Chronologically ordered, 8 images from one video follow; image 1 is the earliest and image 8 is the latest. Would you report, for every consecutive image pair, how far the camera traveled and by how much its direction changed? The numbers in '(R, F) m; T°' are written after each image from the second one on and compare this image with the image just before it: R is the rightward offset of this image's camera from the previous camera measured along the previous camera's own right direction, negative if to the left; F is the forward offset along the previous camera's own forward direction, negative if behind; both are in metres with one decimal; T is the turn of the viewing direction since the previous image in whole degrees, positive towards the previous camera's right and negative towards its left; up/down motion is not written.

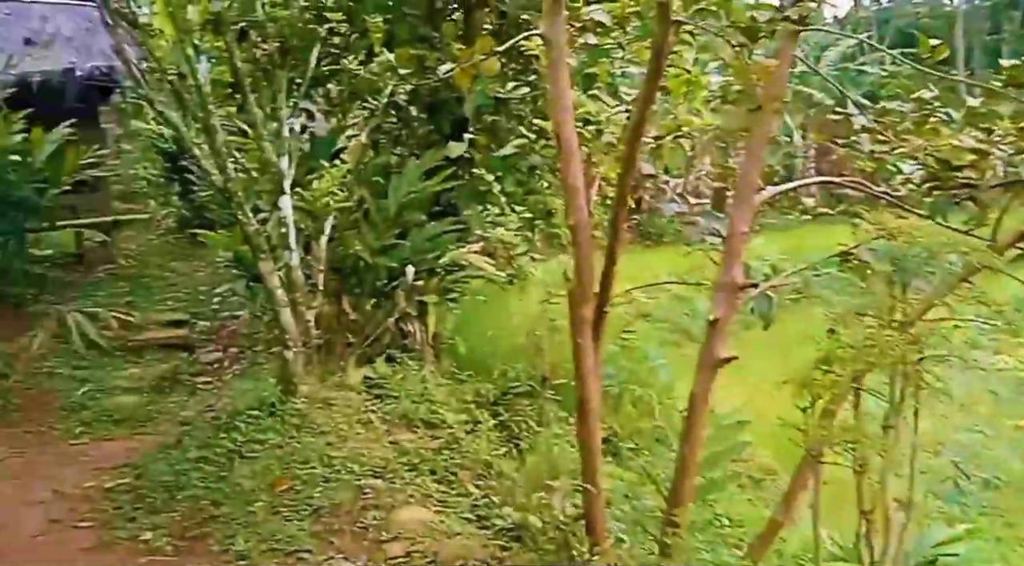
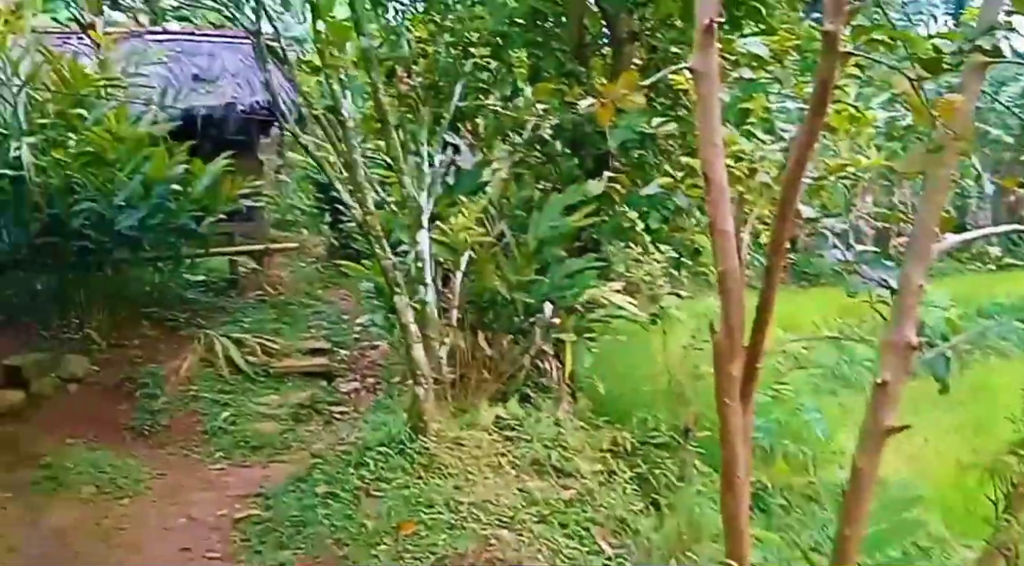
(0.0, +0.1) m; -10°
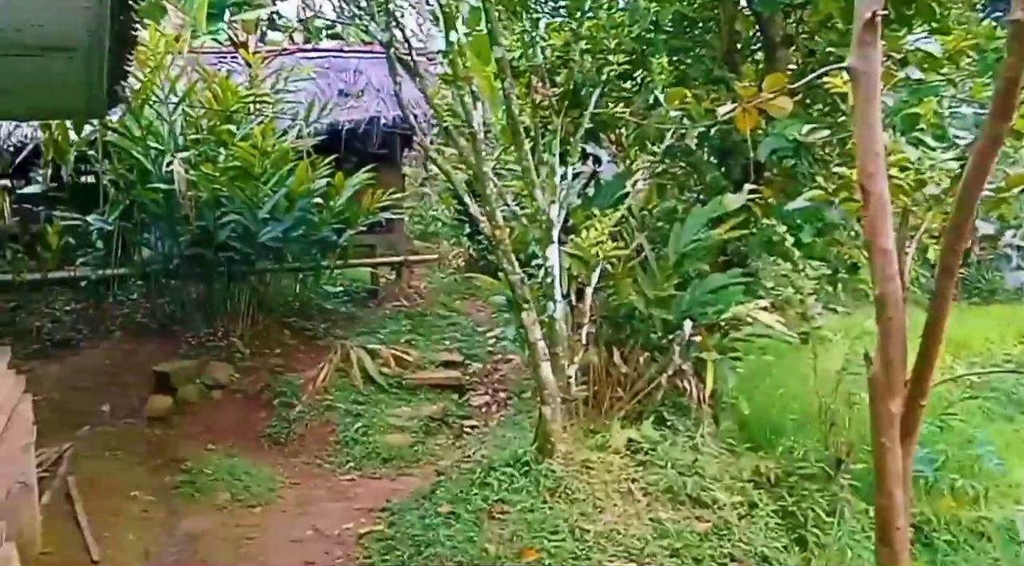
(0.0, +0.1) m; -10°
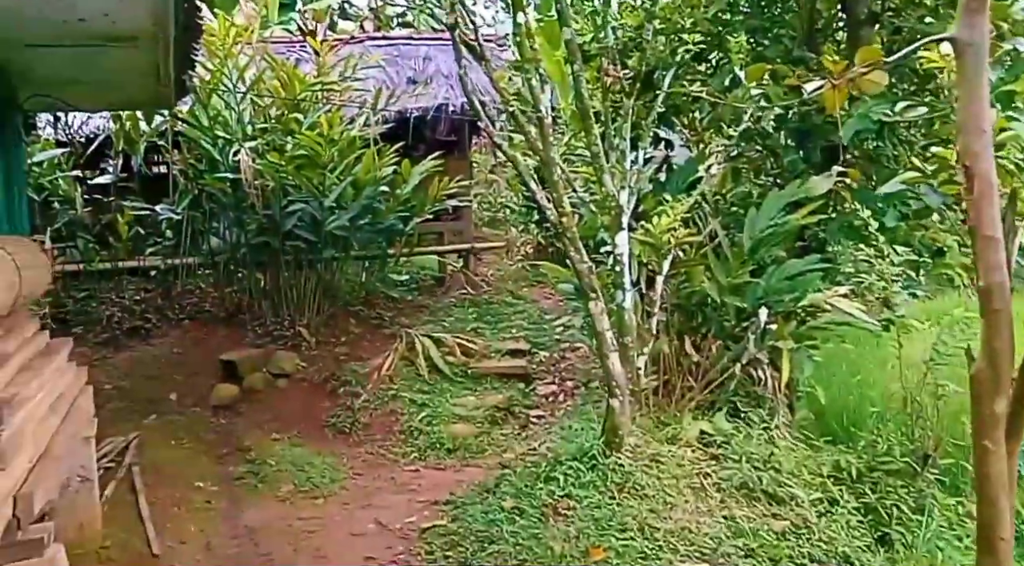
(0.0, +0.1) m; -5°
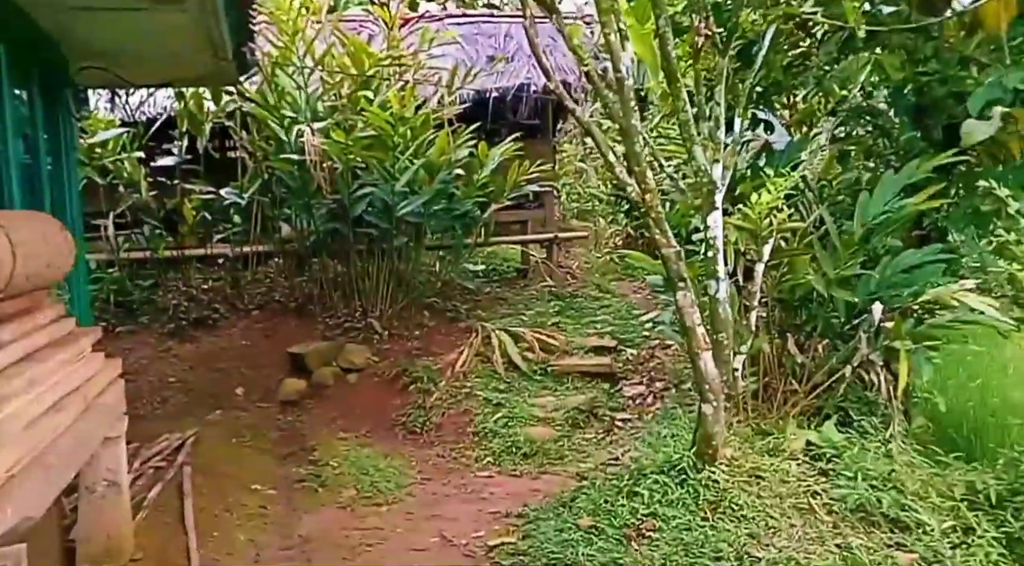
(0.0, +0.3) m; -6°
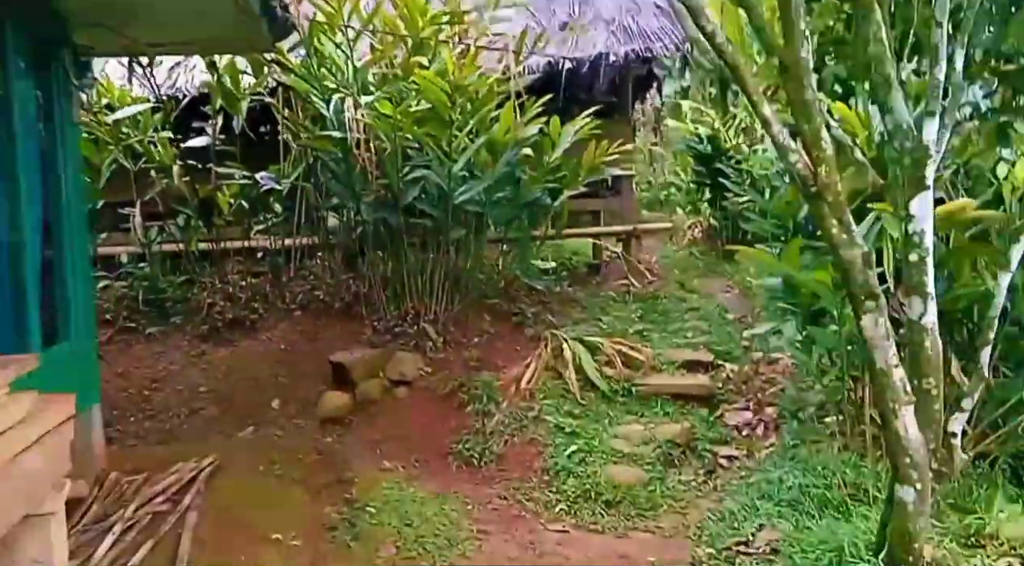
(-0.1, +0.7) m; -4°
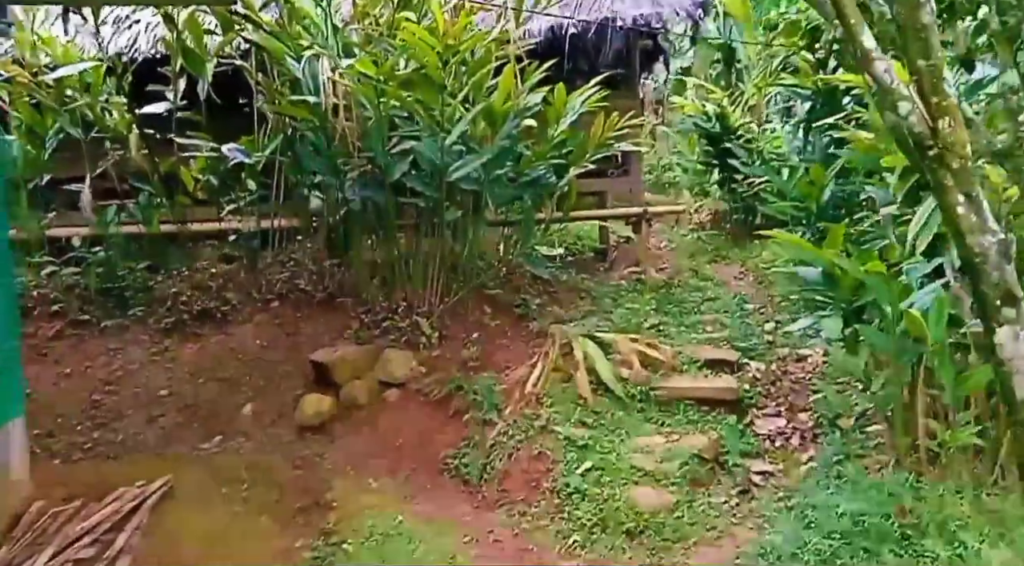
(0.0, +0.4) m; 0°
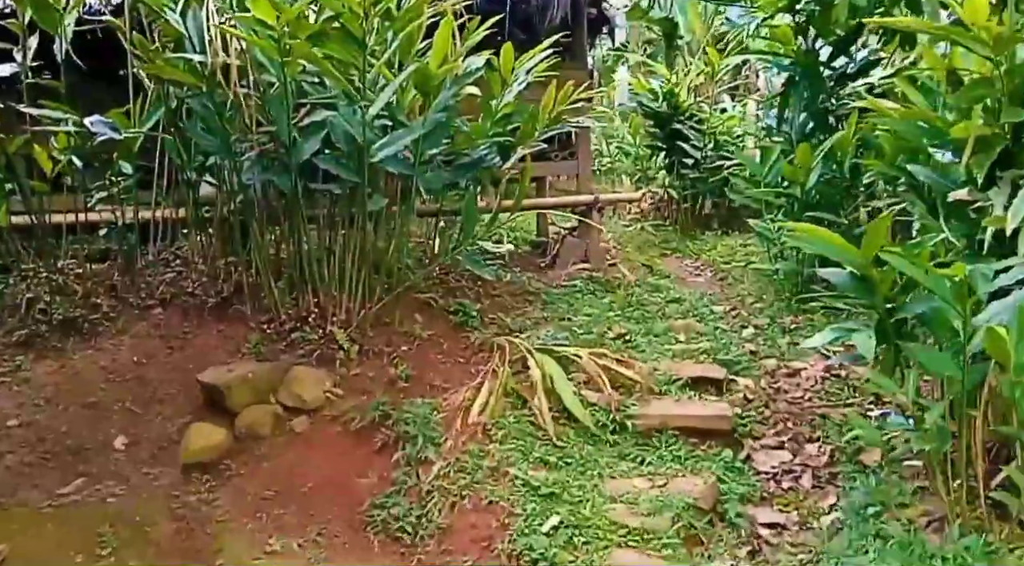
(0.0, +0.6) m; +5°
